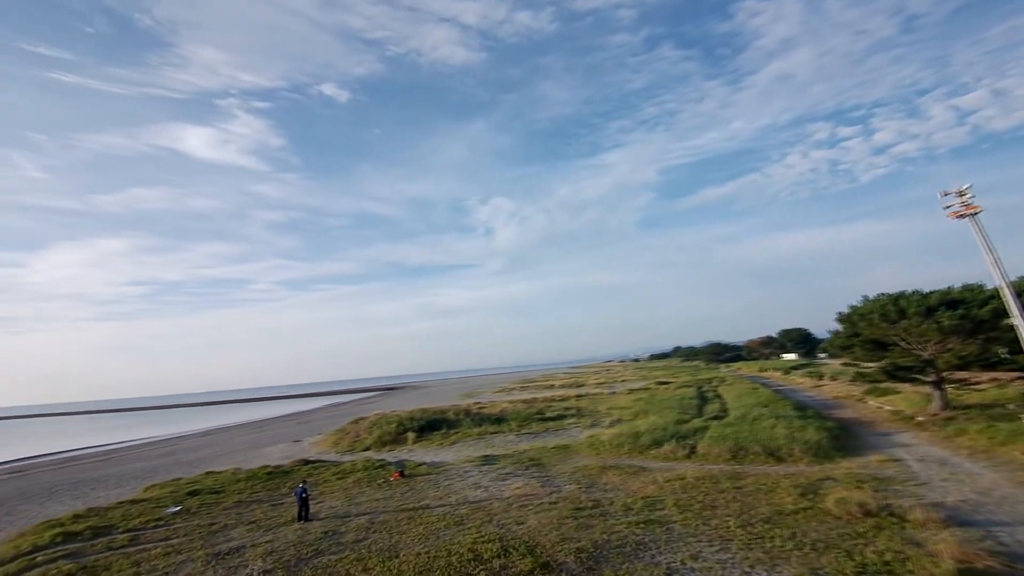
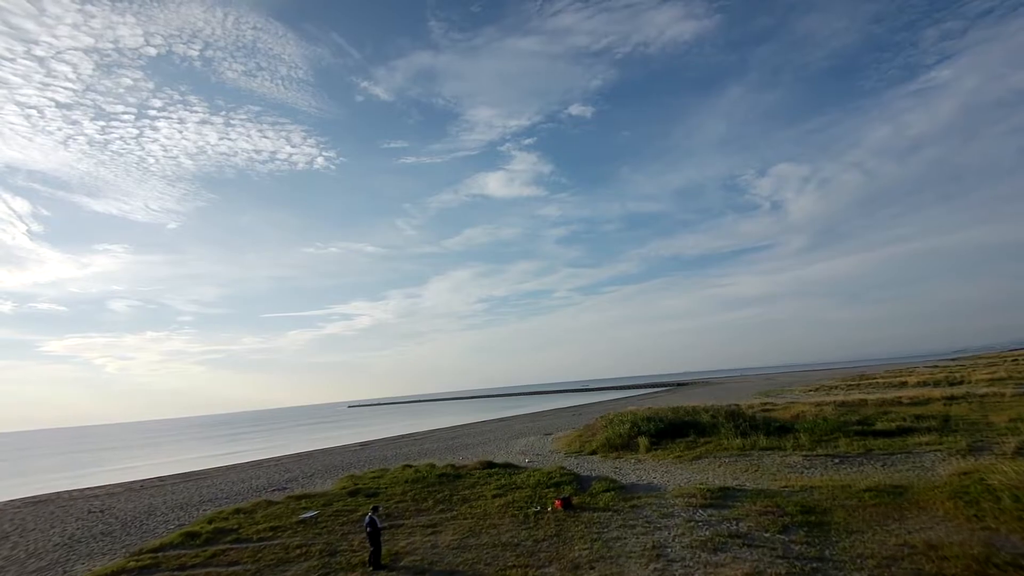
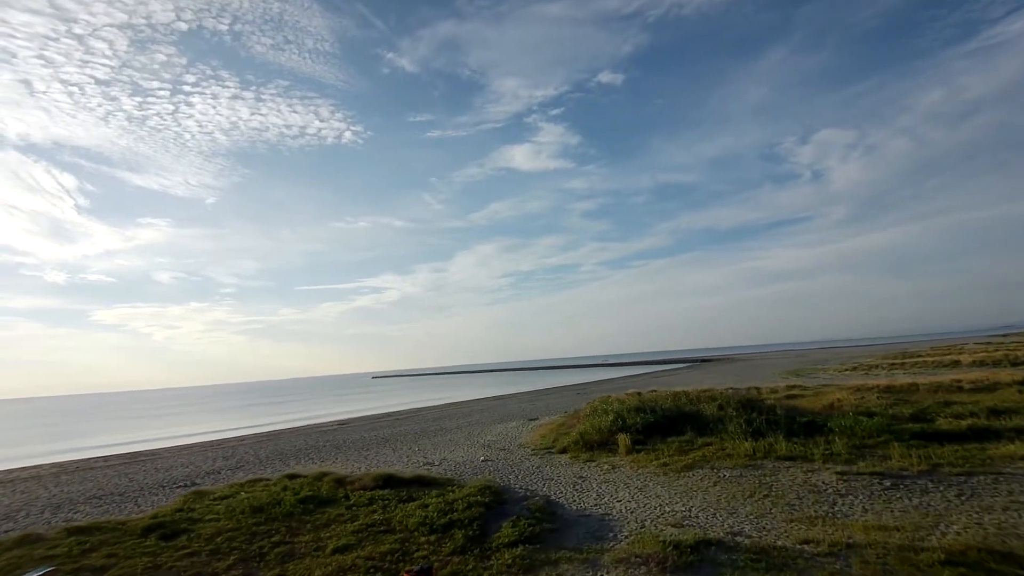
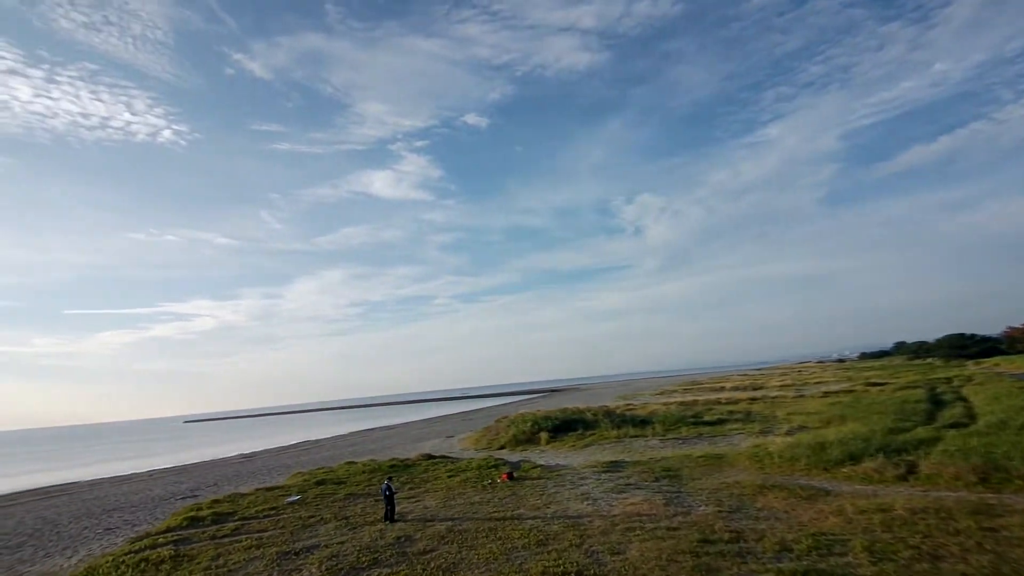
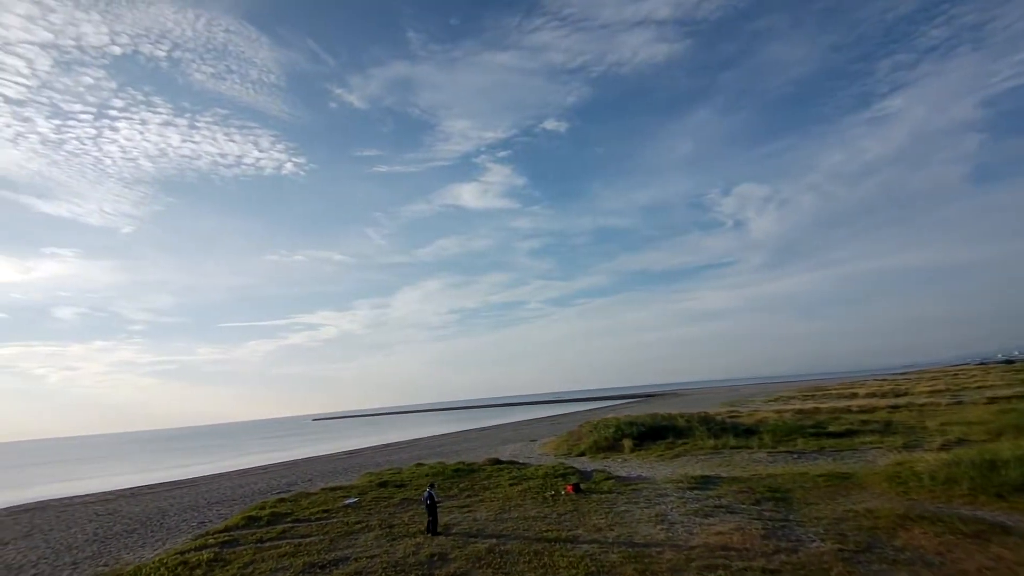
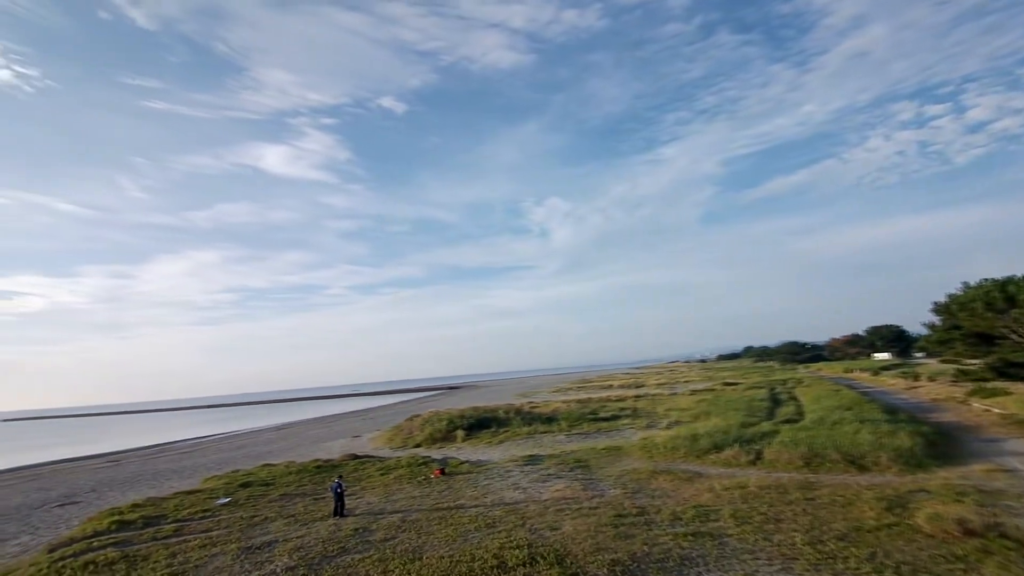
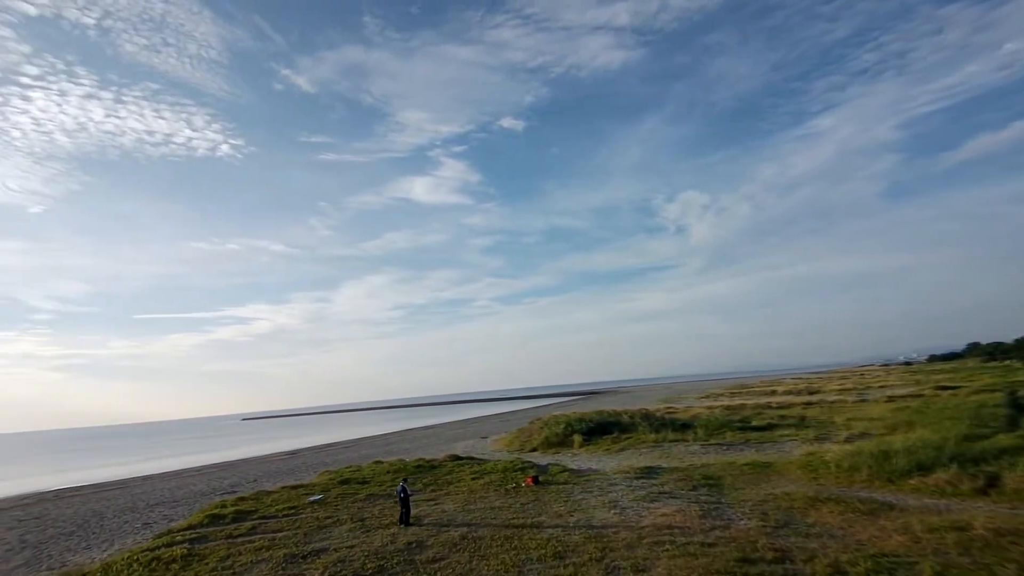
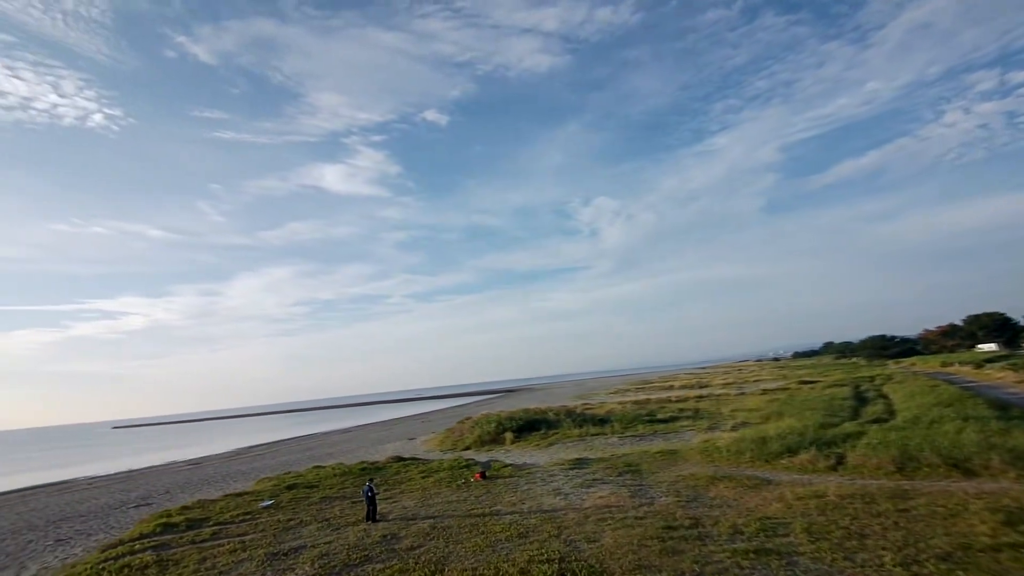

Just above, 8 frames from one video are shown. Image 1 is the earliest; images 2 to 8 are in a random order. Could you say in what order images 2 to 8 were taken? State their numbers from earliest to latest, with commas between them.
6, 8, 4, 7, 5, 2, 3
